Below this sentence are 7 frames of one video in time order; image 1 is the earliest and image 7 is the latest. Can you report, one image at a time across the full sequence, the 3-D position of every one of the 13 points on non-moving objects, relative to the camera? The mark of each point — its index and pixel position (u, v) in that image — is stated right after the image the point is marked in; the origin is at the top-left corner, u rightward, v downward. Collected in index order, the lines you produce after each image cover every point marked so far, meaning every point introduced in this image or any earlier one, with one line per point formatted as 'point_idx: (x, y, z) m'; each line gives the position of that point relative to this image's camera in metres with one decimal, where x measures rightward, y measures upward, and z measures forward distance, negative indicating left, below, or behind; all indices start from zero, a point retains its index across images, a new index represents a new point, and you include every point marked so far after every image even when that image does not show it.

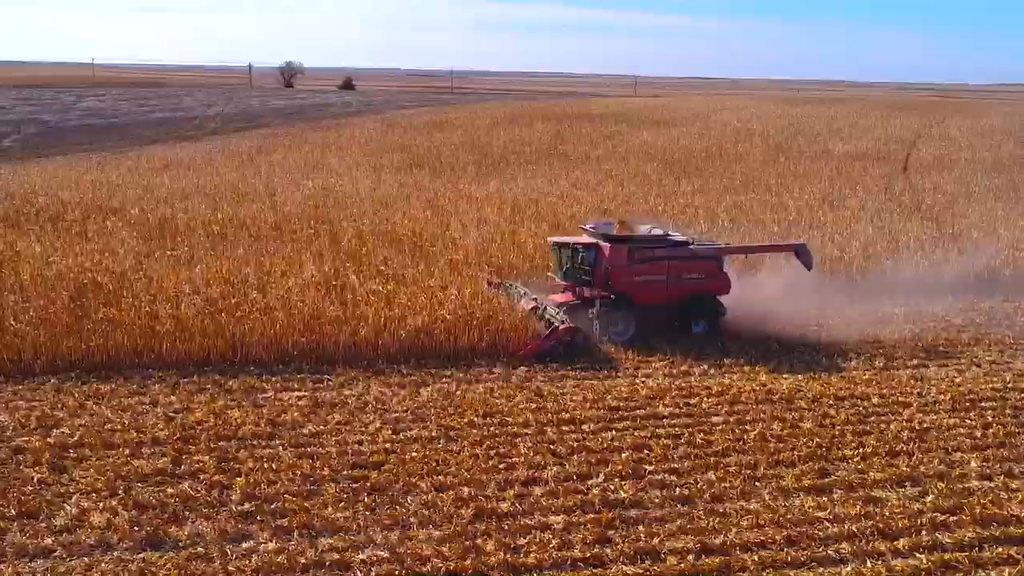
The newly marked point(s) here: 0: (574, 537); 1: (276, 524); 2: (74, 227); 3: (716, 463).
0: (+0.3, -1.4, +5.0) m
1: (-1.3, -1.3, +5.0) m
2: (-6.3, +0.9, +12.8) m
3: (+1.4, -1.2, +6.1) m
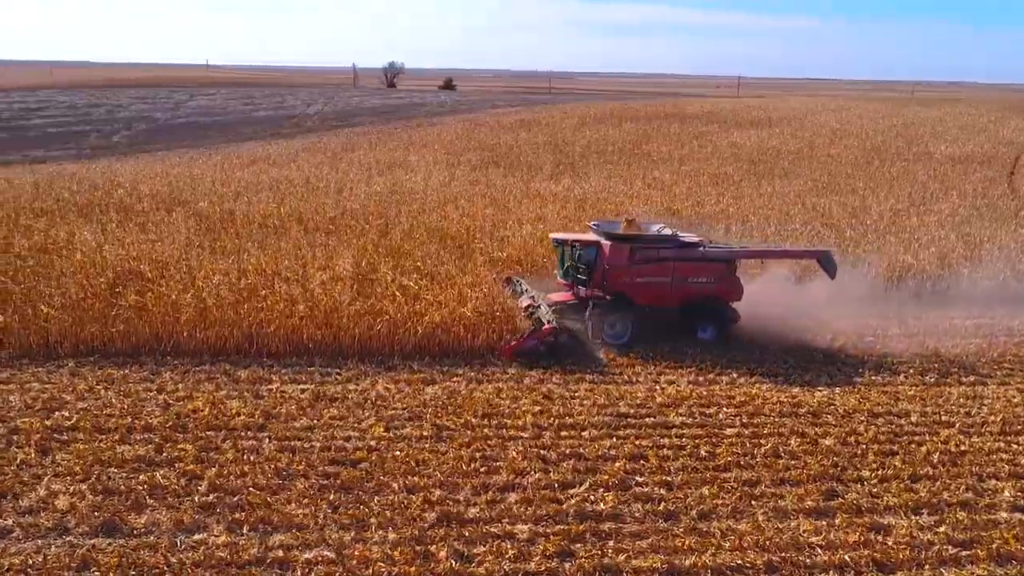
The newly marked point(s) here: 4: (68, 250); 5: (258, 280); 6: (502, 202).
0: (+0.1, -1.4, +4.7) m
1: (-1.6, -1.3, +4.9) m
2: (-5.5, +1.1, +13.2) m
3: (+1.3, -1.2, +5.7) m
4: (-5.3, +0.5, +10.4) m
5: (-2.7, +0.1, +9.3) m
6: (-0.2, +1.6, +17.0) m
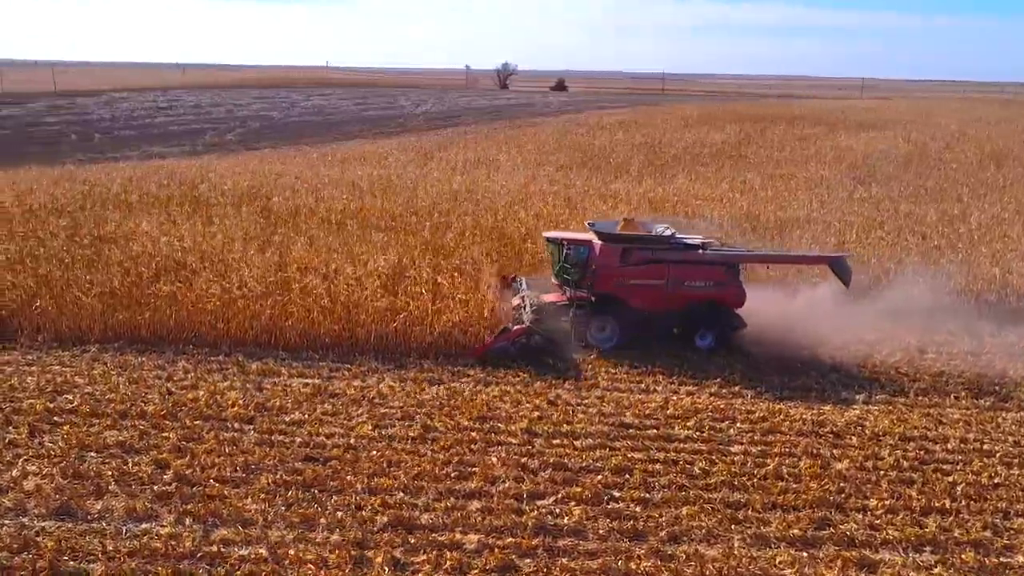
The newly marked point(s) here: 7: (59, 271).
0: (-0.2, -1.4, +4.5) m
1: (-1.8, -1.2, +4.9) m
2: (-4.6, +1.2, +13.6) m
3: (+1.1, -1.3, +5.3) m
4: (-4.7, +0.6, +10.8) m
5: (-2.3, +0.2, +9.4) m
6: (+1.2, +1.6, +16.7) m
7: (-4.7, +0.2, +9.2) m
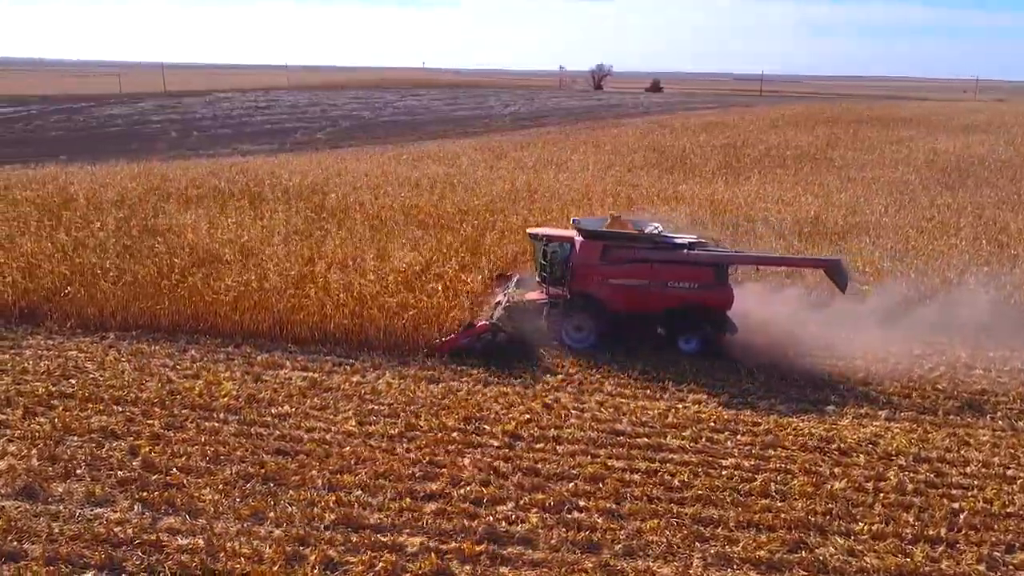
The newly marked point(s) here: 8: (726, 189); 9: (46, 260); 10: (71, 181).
0: (-0.5, -1.4, +4.4) m
1: (-2.1, -1.2, +4.9) m
2: (-3.9, +1.3, +13.9) m
3: (+0.9, -1.3, +5.1) m
4: (-4.3, +0.7, +11.1) m
5: (-2.1, +0.2, +9.5) m
6: (+2.3, +1.6, +16.4) m
7: (-4.5, +0.3, +9.5) m
8: (+4.8, +2.2, +19.8) m
9: (-5.0, +0.3, +9.4) m
10: (-8.3, +2.0, +16.6) m
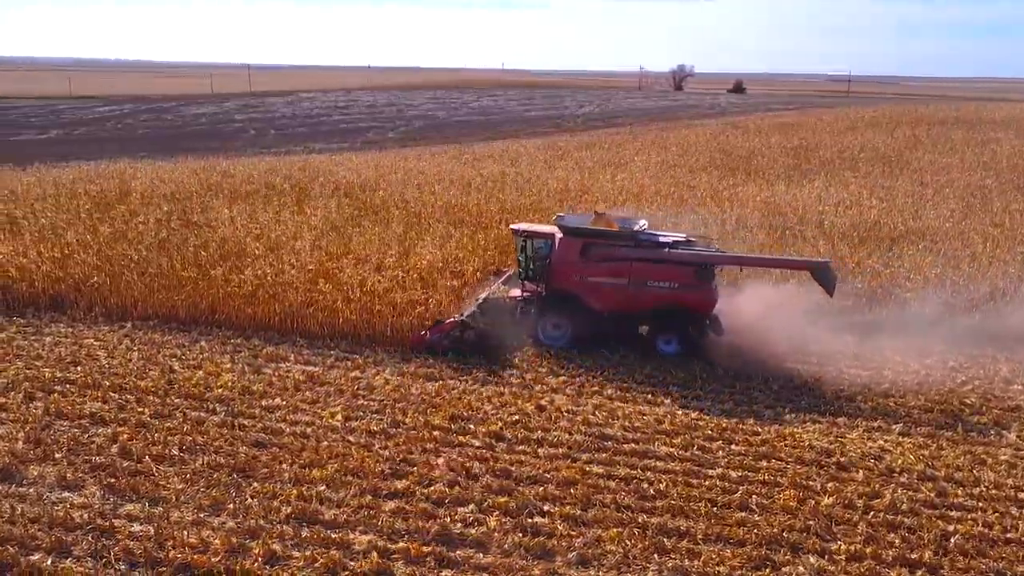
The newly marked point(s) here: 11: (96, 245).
0: (-0.8, -1.3, +4.3) m
1: (-2.3, -1.1, +5.0) m
2: (-3.2, +1.4, +14.1) m
3: (+0.7, -1.3, +4.9) m
4: (-3.9, +0.8, +11.4) m
5: (-1.9, +0.3, +9.5) m
6: (+3.1, +1.5, +16.0) m
7: (-4.2, +0.4, +9.8) m
8: (+6.0, +2.1, +19.2) m
9: (-4.8, +0.4, +9.7) m
10: (-7.4, +2.2, +17.2) m
11: (-4.7, +0.5, +10.0) m
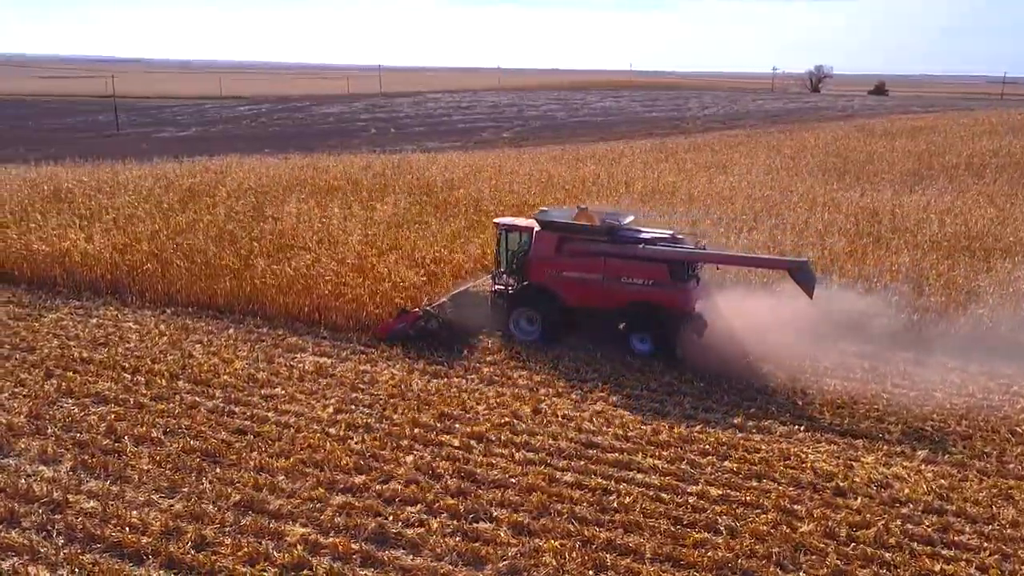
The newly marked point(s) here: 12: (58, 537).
0: (-1.1, -1.3, +4.3) m
1: (-2.5, -1.0, +5.2) m
2: (-2.1, +1.5, +14.4) m
3: (+0.4, -1.3, +4.6) m
4: (-3.1, +0.9, +11.8) m
5: (-1.4, +0.3, +9.6) m
6: (+4.5, +1.4, +15.3) m
7: (-3.7, +0.6, +10.2) m
8: (+7.8, +1.9, +18.1) m
9: (-4.2, +0.6, +10.2) m
10: (-5.7, +2.4, +18.1) m
11: (-4.2, +0.6, +10.5) m
12: (-2.2, -1.2, +4.4) m
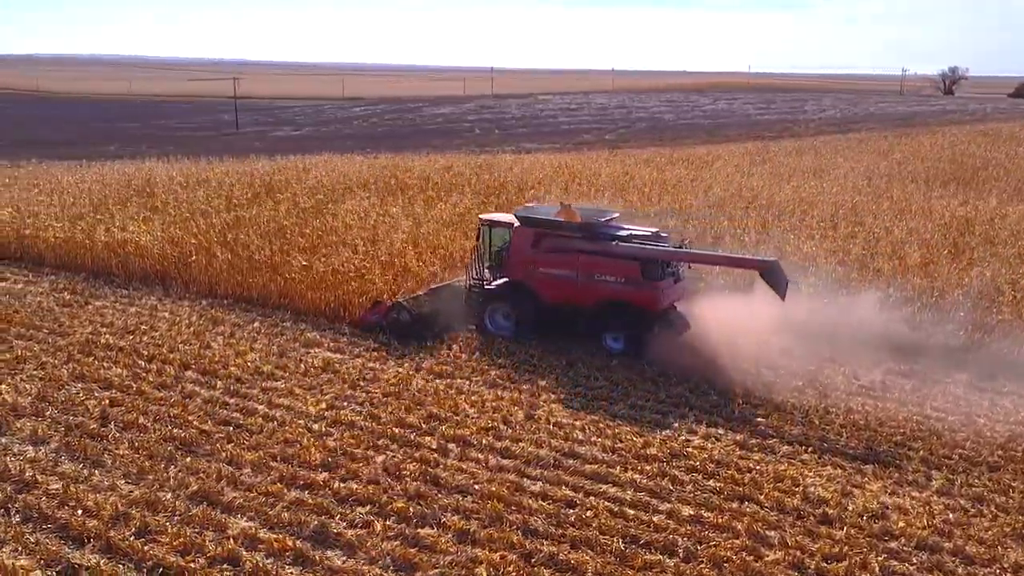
0: (-1.5, -1.3, +4.3) m
1: (-2.7, -0.9, +5.4) m
2: (-1.0, +1.5, +14.4) m
3: (+0.1, -1.3, +4.5) m
4: (-2.4, +1.0, +12.0) m
5: (-1.0, +0.3, +9.6) m
6: (+5.6, +1.2, +14.5) m
7: (-3.2, +0.6, +10.5) m
8: (+9.3, +1.6, +16.9) m
9: (-3.7, +0.7, +10.6) m
10: (-4.1, +2.5, +18.6) m
11: (-3.6, +0.7, +10.9) m
12: (-2.6, -1.2, +4.5) m
